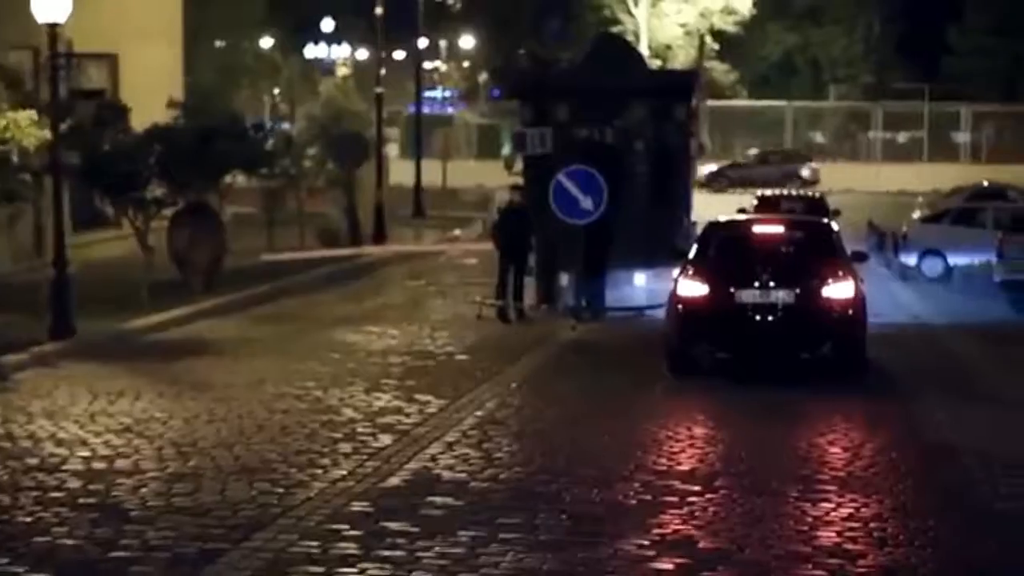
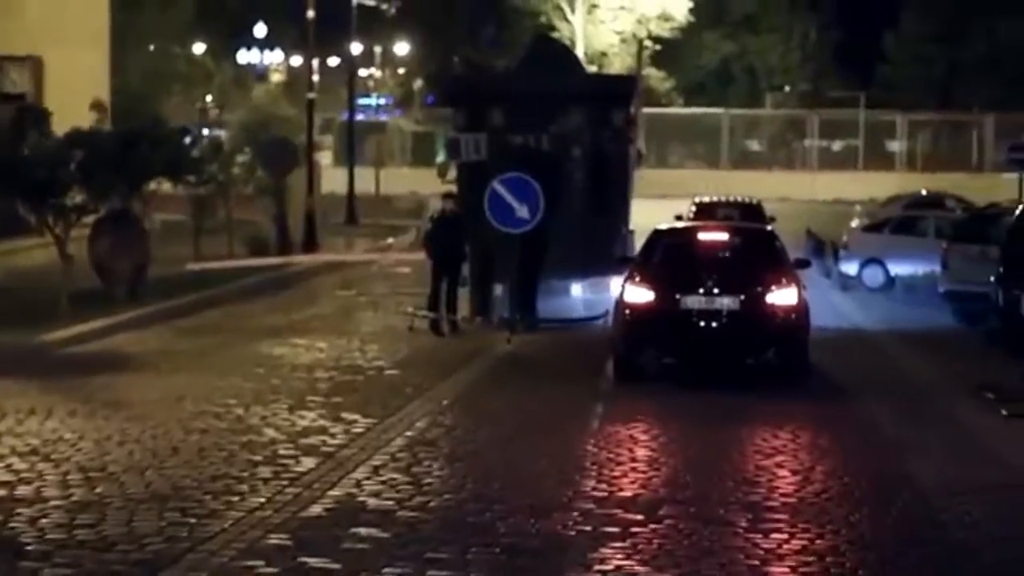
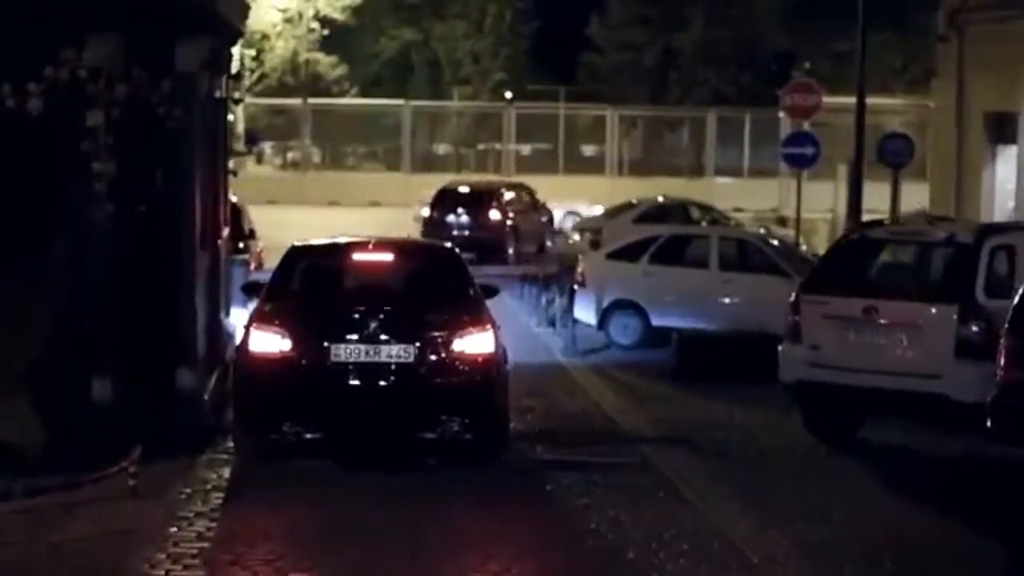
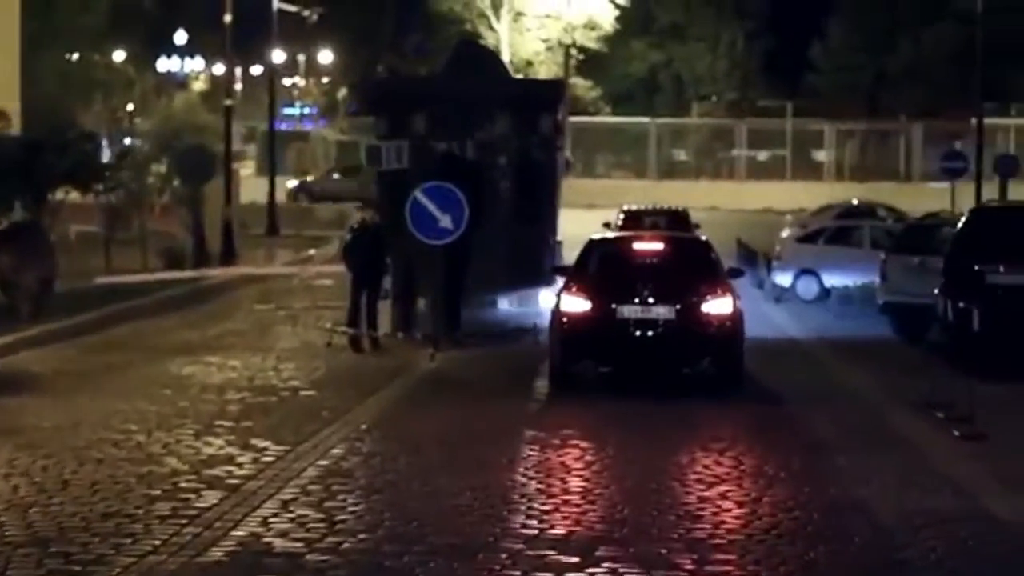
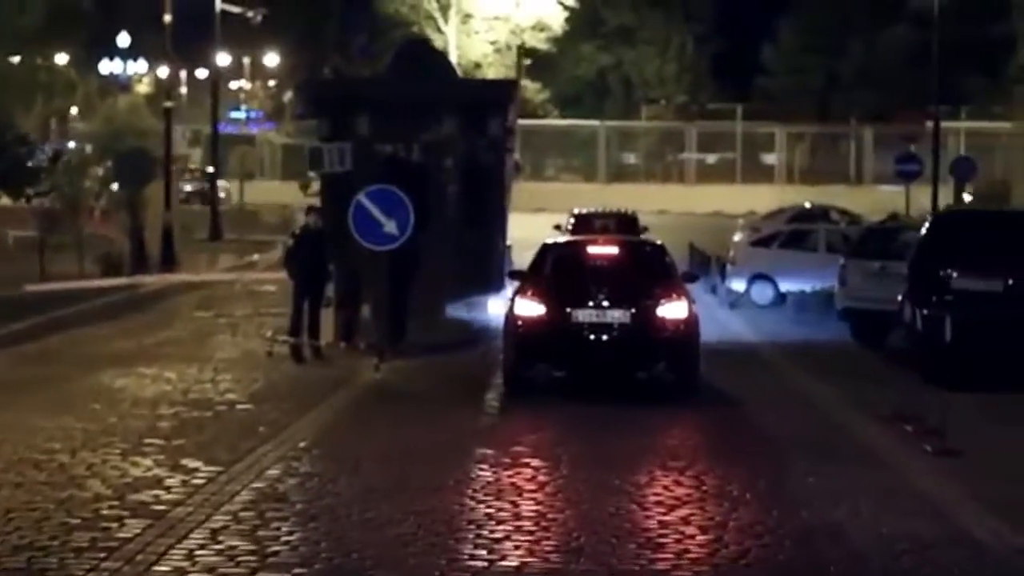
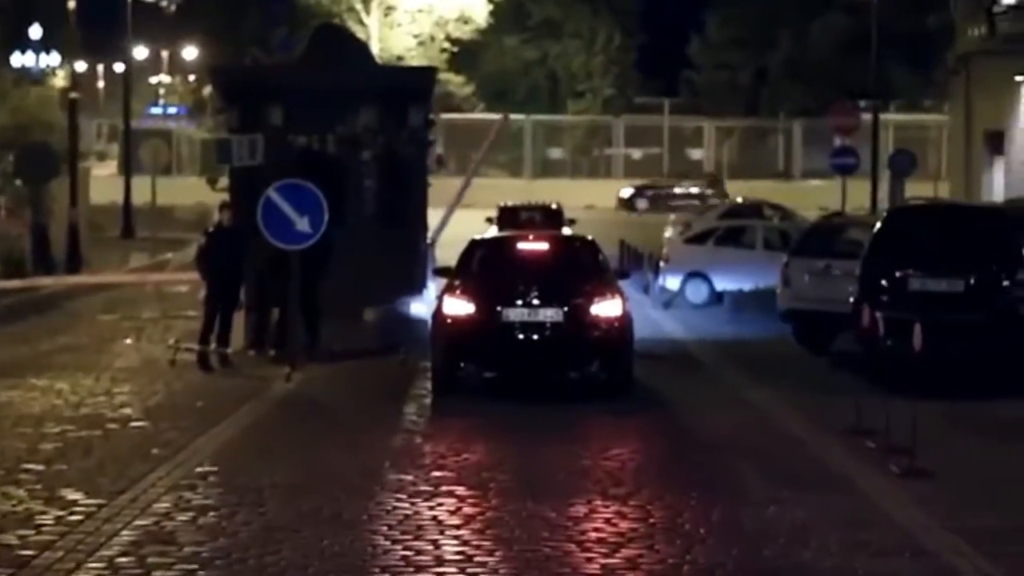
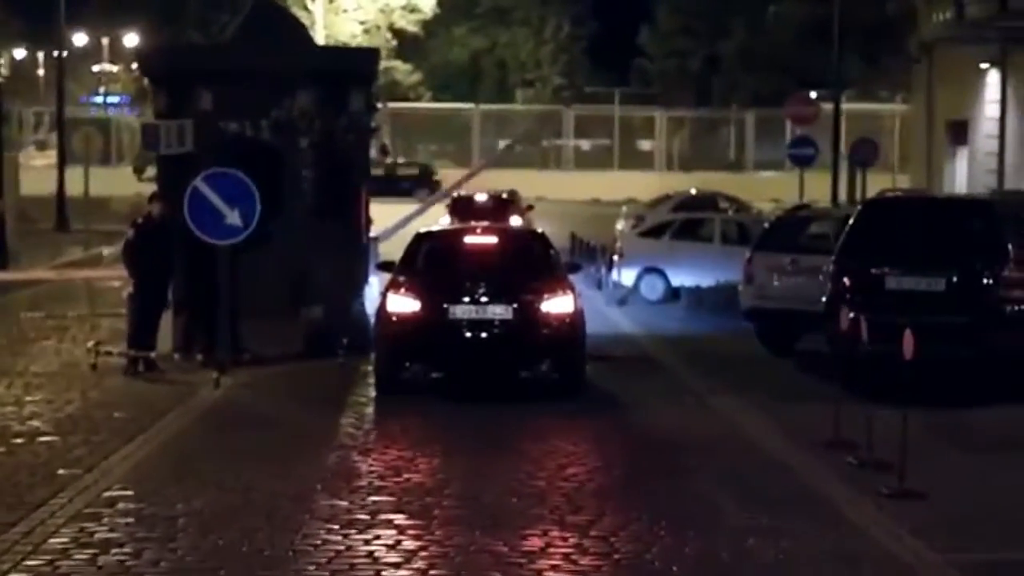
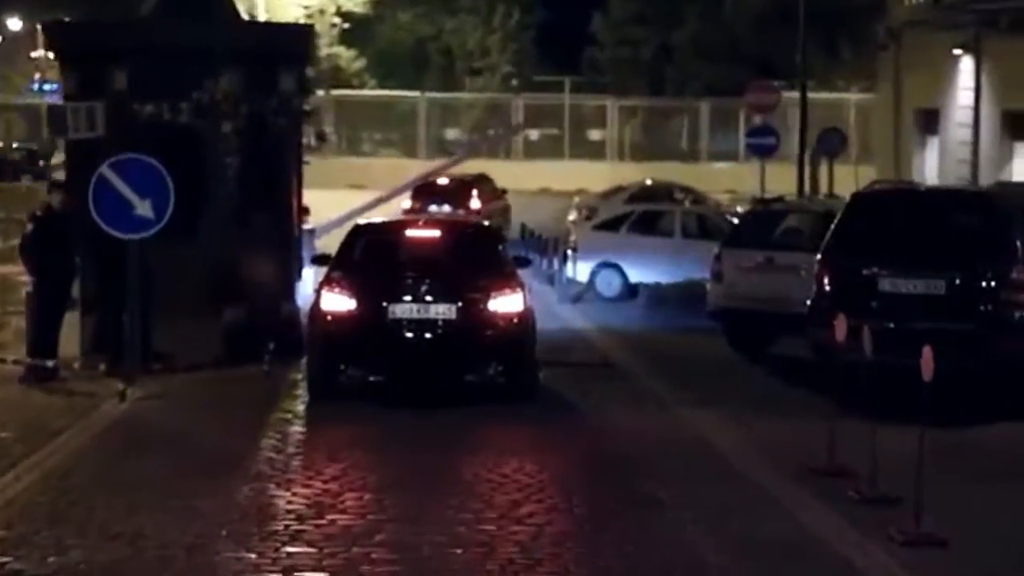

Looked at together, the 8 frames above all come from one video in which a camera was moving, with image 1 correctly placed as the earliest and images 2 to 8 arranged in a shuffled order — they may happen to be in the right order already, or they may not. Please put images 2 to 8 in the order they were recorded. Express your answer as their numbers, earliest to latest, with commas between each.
2, 4, 5, 6, 7, 8, 3
